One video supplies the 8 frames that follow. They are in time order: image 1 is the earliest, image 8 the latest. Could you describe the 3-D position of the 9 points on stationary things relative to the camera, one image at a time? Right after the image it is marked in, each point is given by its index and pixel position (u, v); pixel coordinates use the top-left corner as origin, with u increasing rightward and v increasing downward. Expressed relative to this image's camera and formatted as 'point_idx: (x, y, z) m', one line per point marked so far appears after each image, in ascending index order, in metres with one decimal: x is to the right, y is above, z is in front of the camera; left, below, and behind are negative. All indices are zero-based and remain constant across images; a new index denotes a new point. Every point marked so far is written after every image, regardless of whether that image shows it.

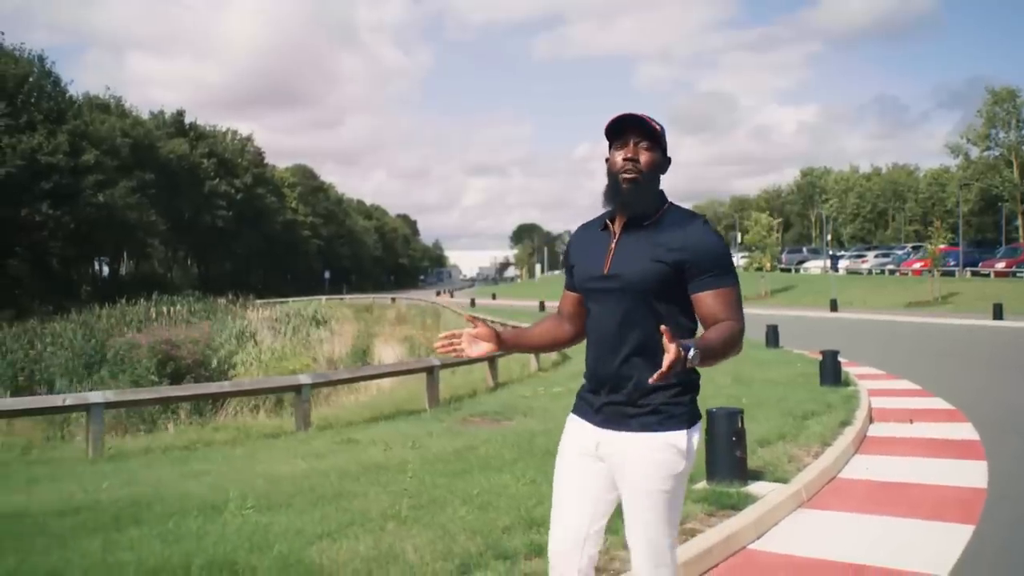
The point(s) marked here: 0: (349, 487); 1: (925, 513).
0: (-1.1, -1.4, +6.1) m
1: (+3.1, -1.7, +6.4) m
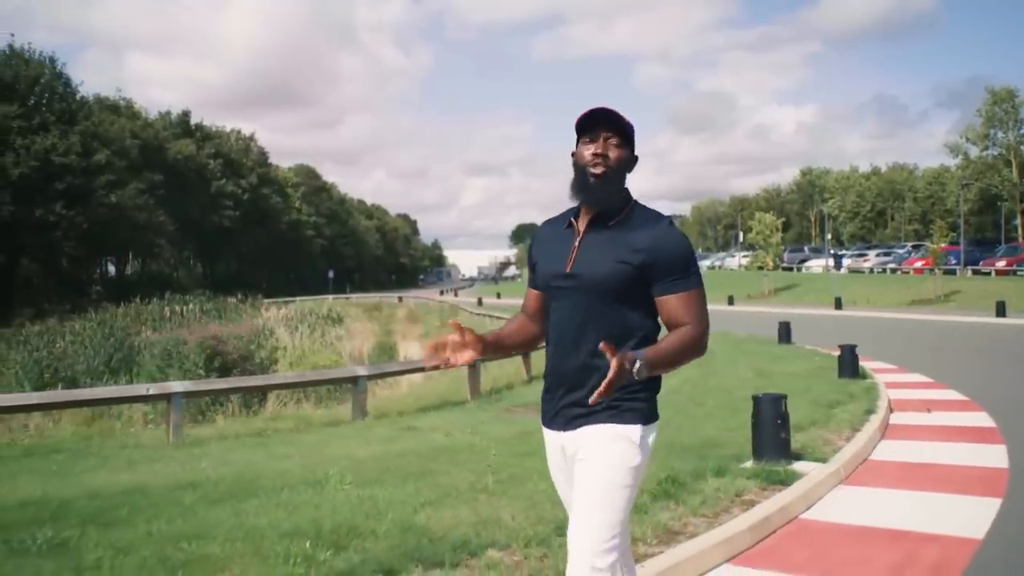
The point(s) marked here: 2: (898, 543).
0: (-0.6, -1.4, +6.7) m
1: (+3.6, -1.6, +7.0) m
2: (+2.5, -1.6, +5.5) m
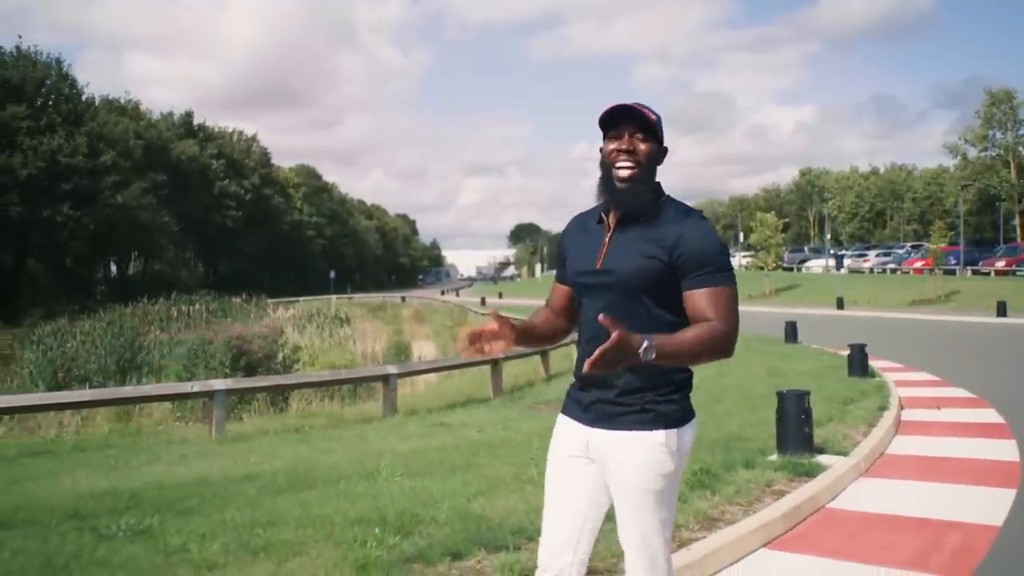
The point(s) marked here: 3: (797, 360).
0: (-0.3, -1.4, +7.0) m
1: (+4.0, -1.6, +7.4) m
2: (+2.8, -1.6, +5.8) m
3: (+5.1, -1.3, +15.2) m
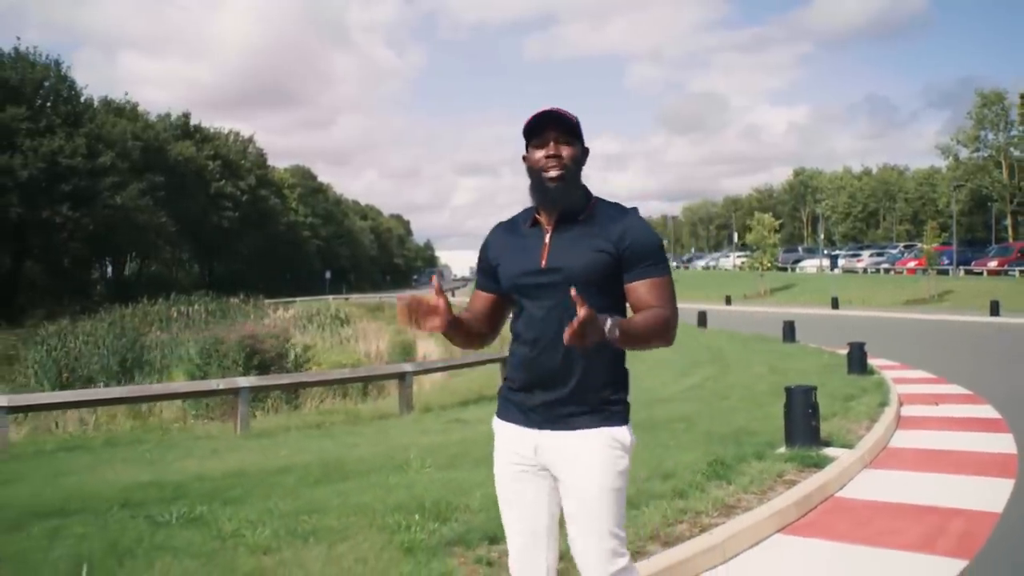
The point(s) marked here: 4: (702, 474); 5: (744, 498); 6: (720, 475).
0: (-0.1, -1.4, +7.3) m
1: (+4.1, -1.6, +7.7) m
2: (+3.0, -1.6, +6.1) m
3: (+5.2, -1.3, +15.5) m
4: (+1.5, -1.4, +6.5) m
5: (+1.6, -1.5, +6.0) m
6: (+1.6, -1.4, +6.5) m
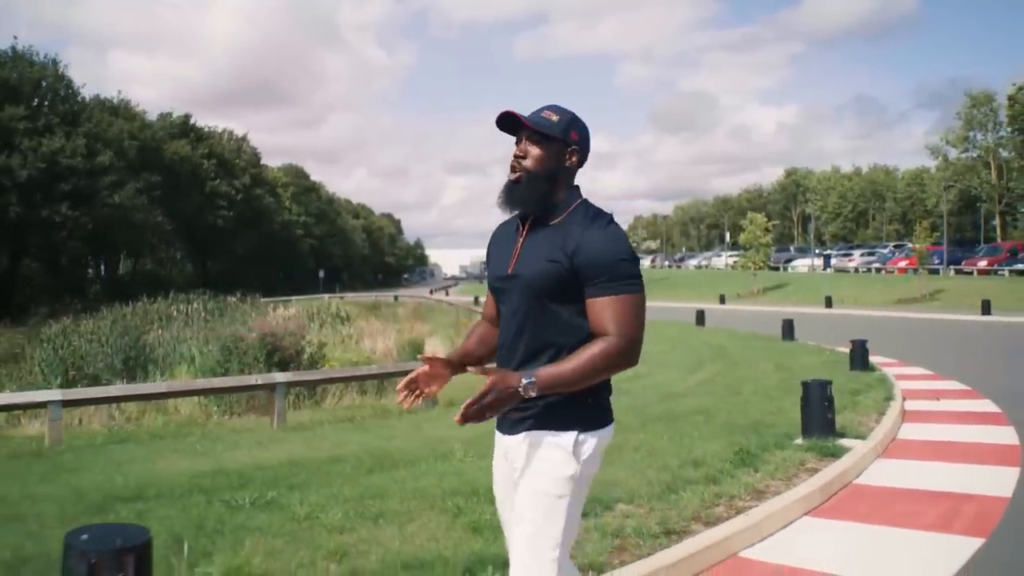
0: (+0.2, -1.4, +7.8) m
1: (+4.4, -1.6, +8.2) m
2: (+3.3, -1.6, +6.6) m
3: (+5.4, -1.3, +16.0) m
4: (+1.8, -1.4, +7.0) m
5: (+2.0, -1.5, +6.5) m
6: (+1.9, -1.4, +7.0) m
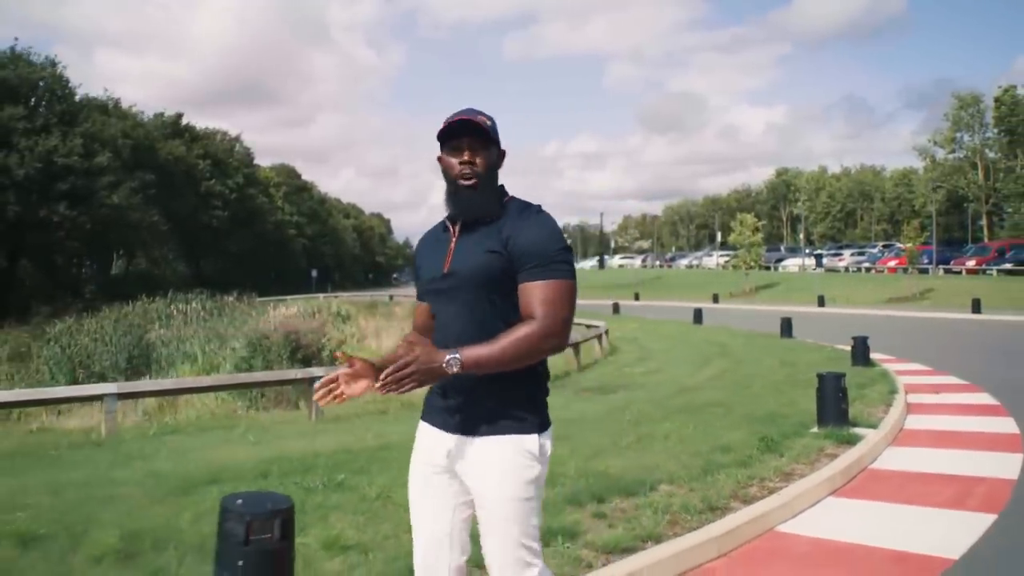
0: (+0.5, -1.4, +8.2) m
1: (+4.8, -1.6, +8.7) m
2: (+3.7, -1.6, +7.1) m
3: (+5.6, -1.2, +16.5) m
4: (+2.1, -1.4, +7.5) m
5: (+2.3, -1.5, +7.0) m
6: (+2.3, -1.4, +7.5) m
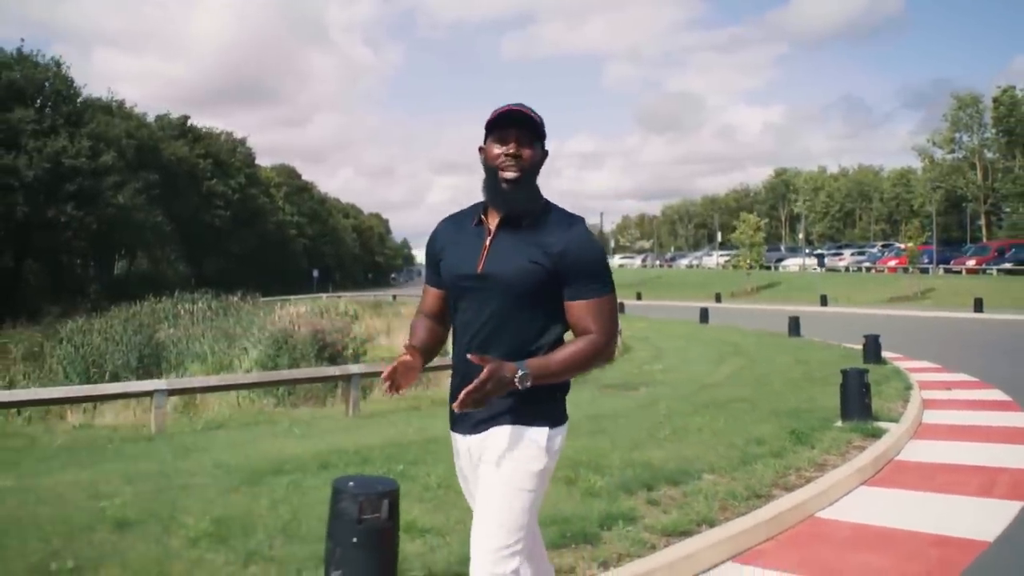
0: (+0.9, -1.4, +8.6) m
1: (+5.1, -1.6, +9.0) m
2: (+4.1, -1.6, +7.4) m
3: (+5.9, -1.2, +16.9) m
4: (+2.5, -1.4, +7.8) m
5: (+2.7, -1.5, +7.3) m
6: (+2.6, -1.4, +7.8) m
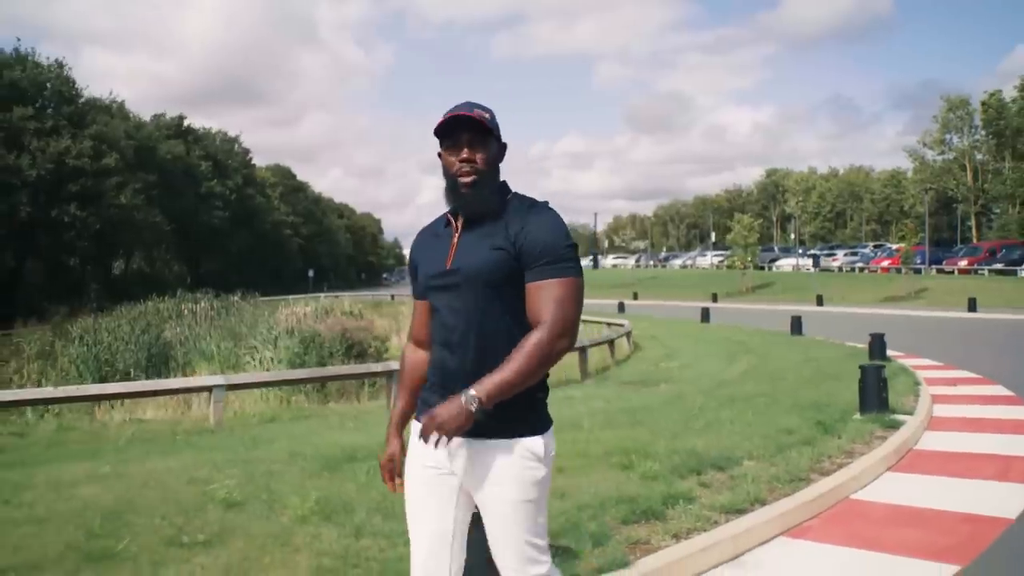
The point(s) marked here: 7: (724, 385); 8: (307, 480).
0: (+1.3, -1.4, +9.1) m
1: (+5.6, -1.6, +9.6) m
2: (+4.5, -1.6, +8.0) m
3: (+6.3, -1.2, +17.5) m
4: (+3.0, -1.4, +8.4) m
5: (+3.2, -1.5, +7.9) m
6: (+3.1, -1.4, +8.4) m
7: (+3.0, -1.4, +12.2) m
8: (-1.5, -1.4, +6.4) m
